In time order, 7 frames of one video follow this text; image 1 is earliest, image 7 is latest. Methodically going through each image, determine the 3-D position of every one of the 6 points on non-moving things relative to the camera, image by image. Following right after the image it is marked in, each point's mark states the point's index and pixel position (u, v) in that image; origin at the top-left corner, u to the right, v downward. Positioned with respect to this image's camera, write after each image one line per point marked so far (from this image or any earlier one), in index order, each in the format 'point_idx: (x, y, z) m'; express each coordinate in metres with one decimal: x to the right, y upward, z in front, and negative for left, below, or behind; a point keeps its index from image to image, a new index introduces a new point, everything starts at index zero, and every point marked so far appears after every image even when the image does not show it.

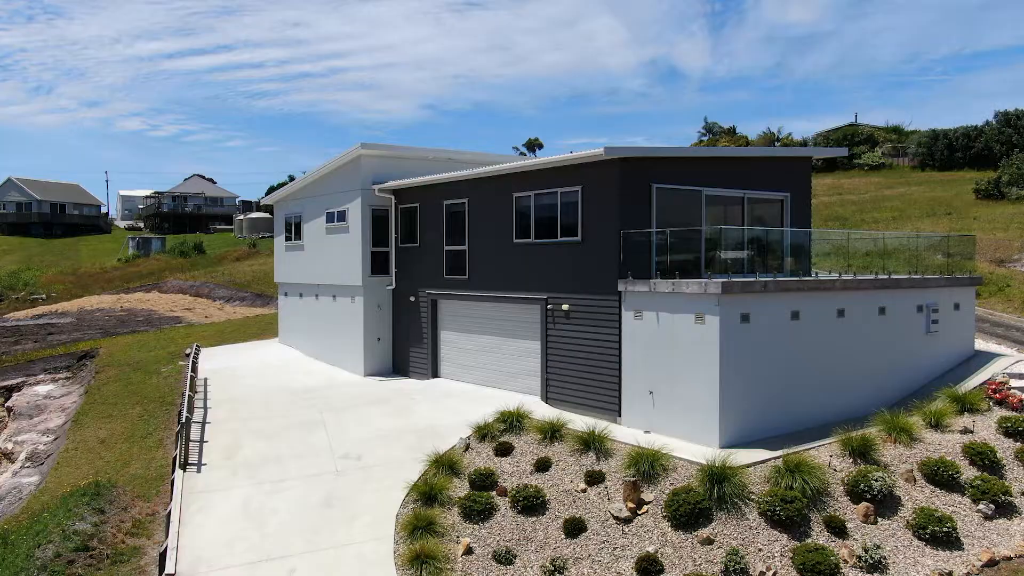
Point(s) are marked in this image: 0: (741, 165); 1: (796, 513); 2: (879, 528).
0: (+3.4, +1.8, +13.5) m
1: (+2.9, -2.3, +9.2) m
2: (+3.9, -2.5, +9.5) m
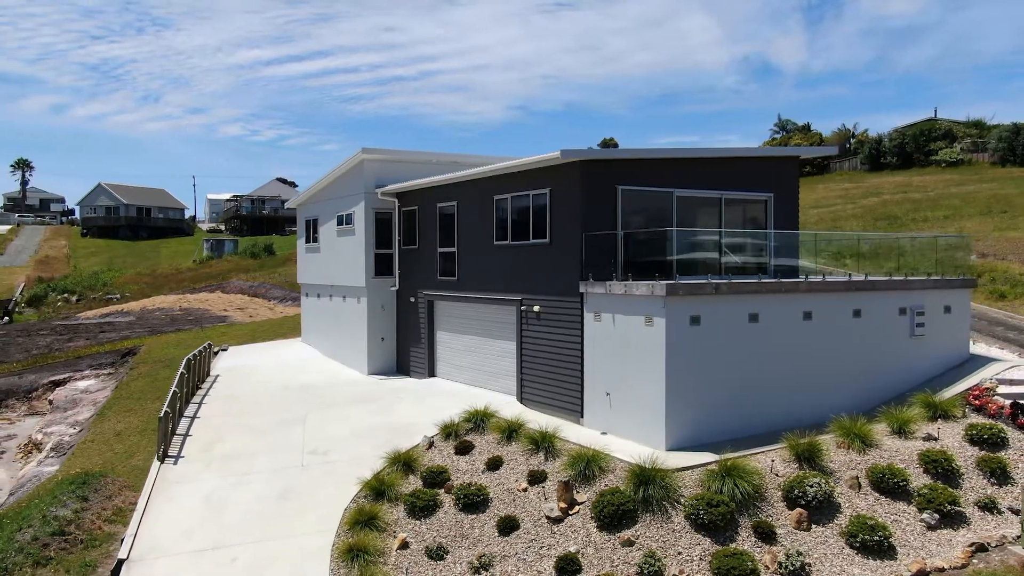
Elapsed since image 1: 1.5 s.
0: (+3.0, +1.8, +13.4) m
1: (+2.1, -2.3, +9.2) m
2: (+3.1, -2.5, +9.3) m
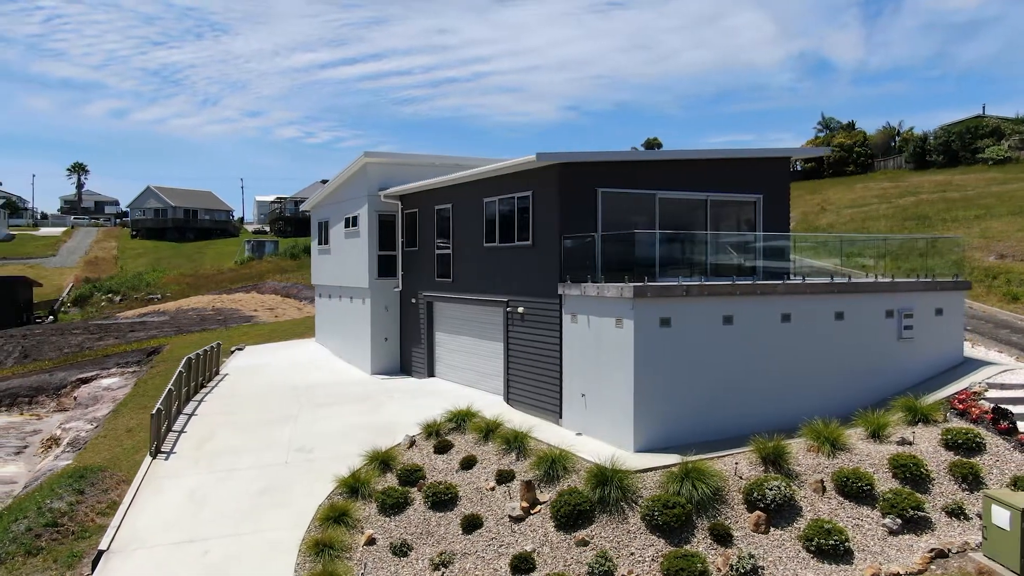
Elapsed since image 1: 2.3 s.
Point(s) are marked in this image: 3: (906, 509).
0: (+2.8, +1.8, +13.3) m
1: (+1.6, -2.3, +9.2) m
2: (+2.6, -2.6, +9.3) m
3: (+4.1, -2.3, +9.5) m
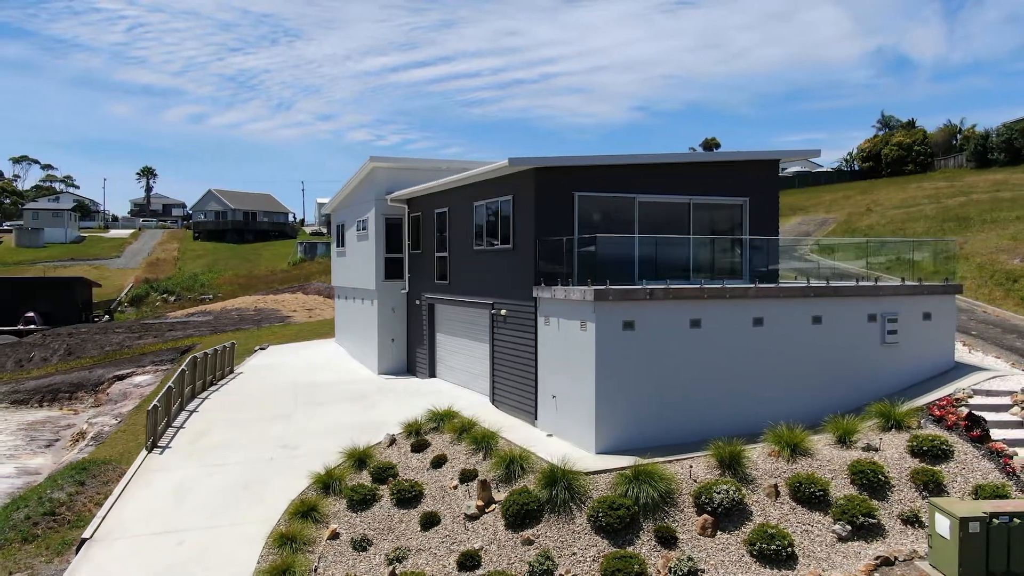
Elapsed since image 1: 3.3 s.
0: (+2.5, +1.7, +13.3) m
1: (+1.1, -2.4, +9.3) m
2: (+2.1, -2.6, +9.3) m
3: (+3.6, -2.4, +9.4) m
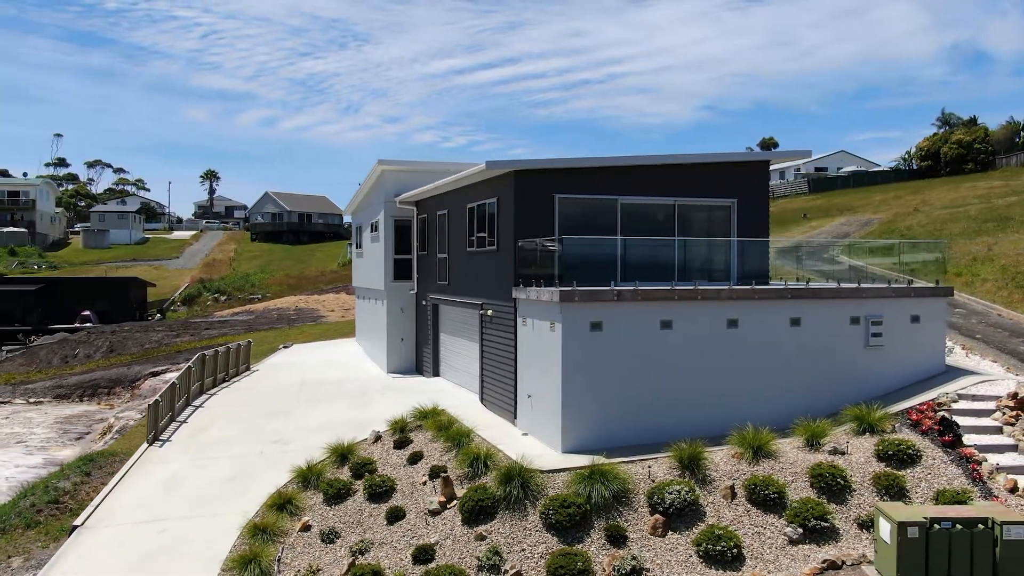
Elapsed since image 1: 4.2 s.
0: (+2.3, +1.7, +13.4) m
1: (+0.6, -2.4, +9.4) m
2: (+1.6, -2.6, +9.4) m
3: (+3.1, -2.4, +9.4) m
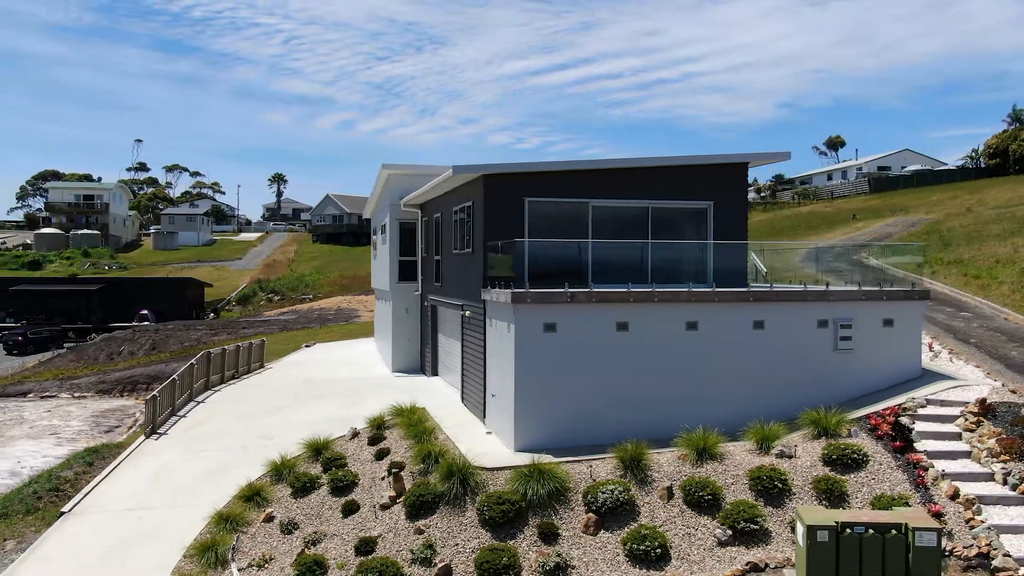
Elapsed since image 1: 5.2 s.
0: (+1.9, +1.7, +13.5) m
1: (-0.1, -2.4, +9.7) m
2: (+0.9, -2.6, +9.5) m
3: (+2.4, -2.4, +9.4) m
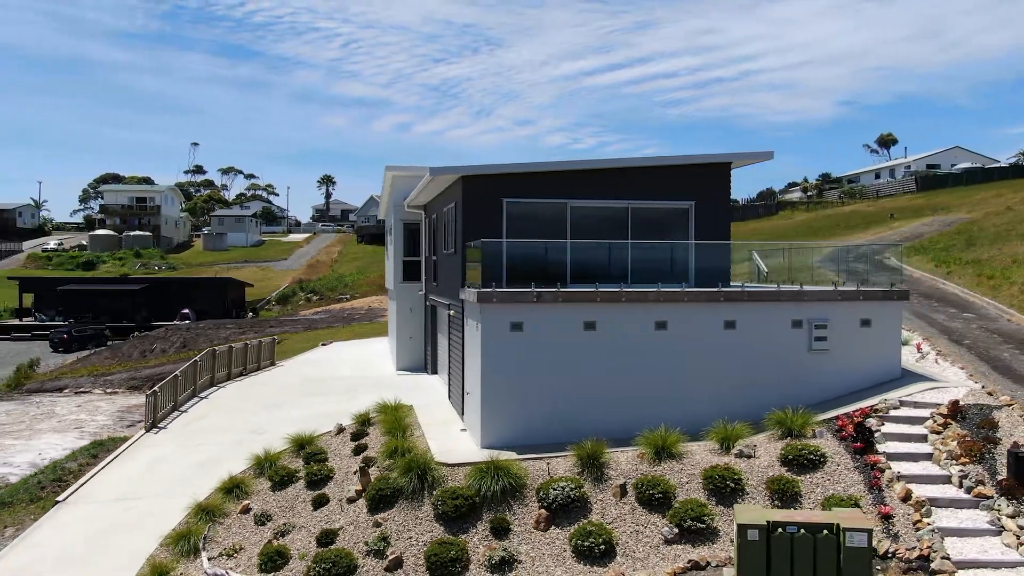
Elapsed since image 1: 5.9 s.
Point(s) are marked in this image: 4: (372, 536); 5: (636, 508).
0: (+1.7, +1.7, +13.5) m
1: (-0.7, -2.4, +9.9) m
2: (+0.3, -2.6, +9.7) m
3: (+1.8, -2.4, +9.5) m
4: (-1.5, -2.7, +10.0) m
5: (+1.4, -2.4, +9.9) m
